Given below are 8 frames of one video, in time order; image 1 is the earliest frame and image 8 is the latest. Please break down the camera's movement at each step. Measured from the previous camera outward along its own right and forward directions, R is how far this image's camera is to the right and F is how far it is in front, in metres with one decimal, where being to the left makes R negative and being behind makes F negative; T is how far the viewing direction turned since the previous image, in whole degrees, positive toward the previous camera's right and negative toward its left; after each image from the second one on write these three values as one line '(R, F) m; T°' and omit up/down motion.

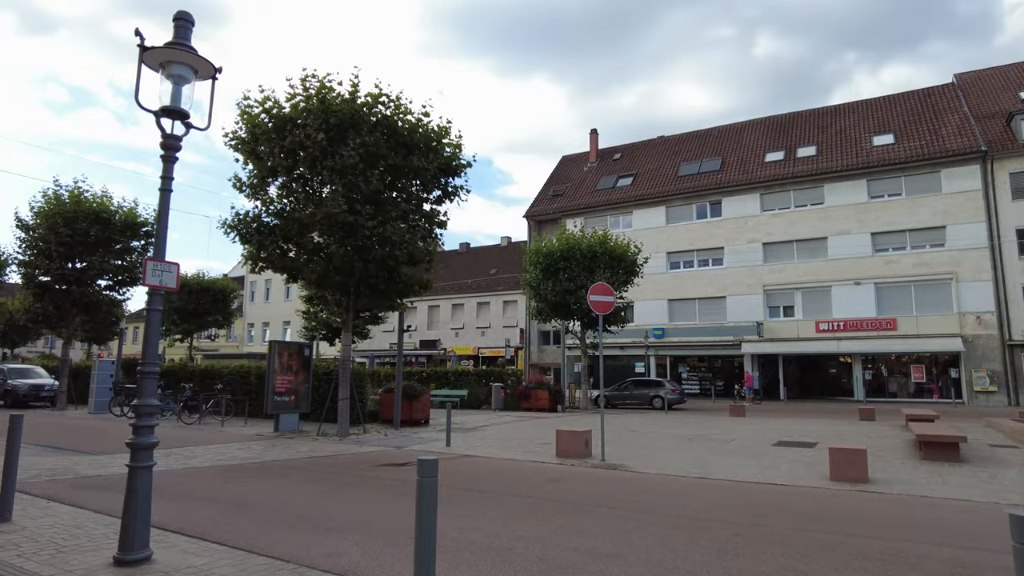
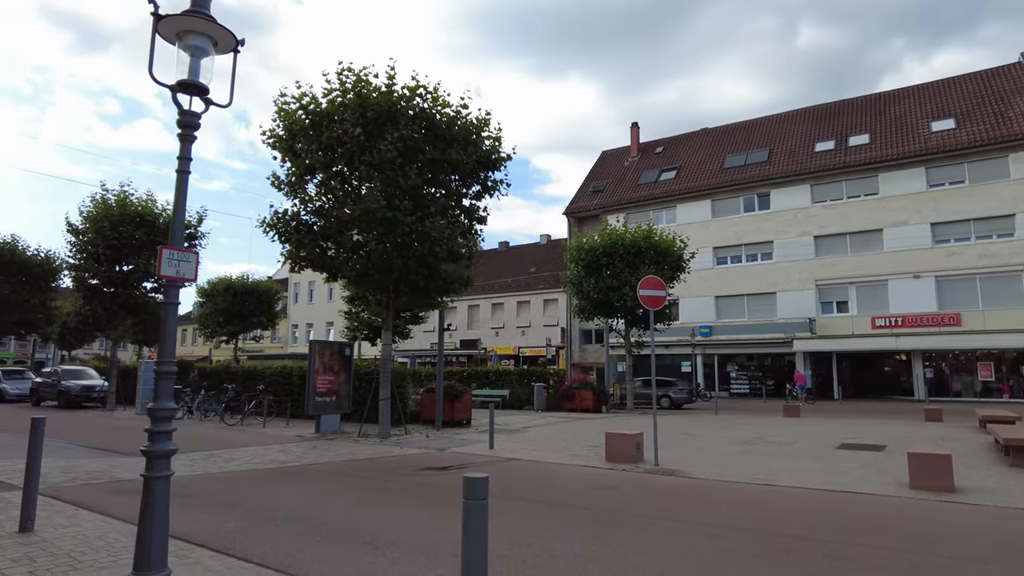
(-0.1, +0.5) m; -3°
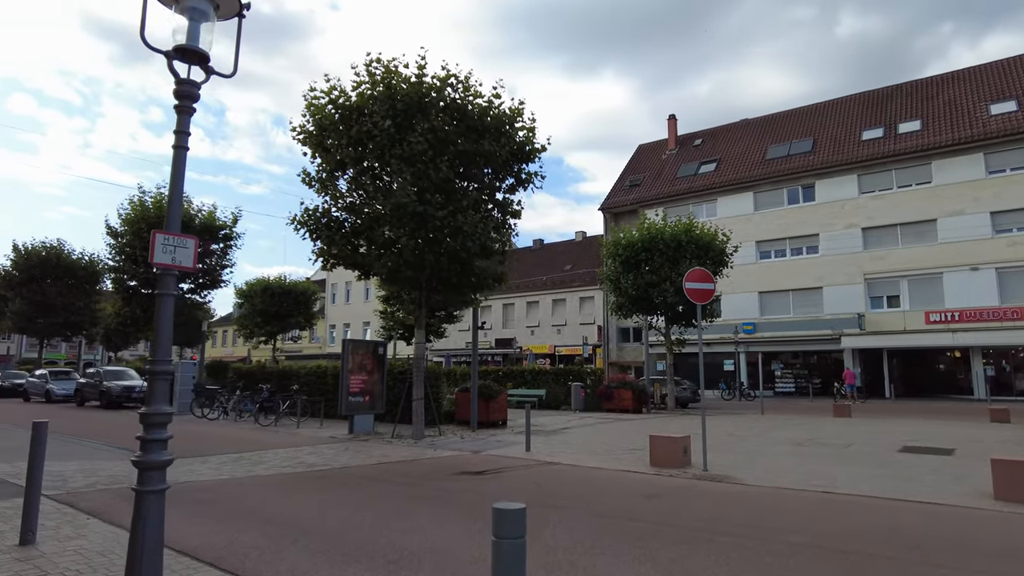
(0.0, +0.6) m; -3°
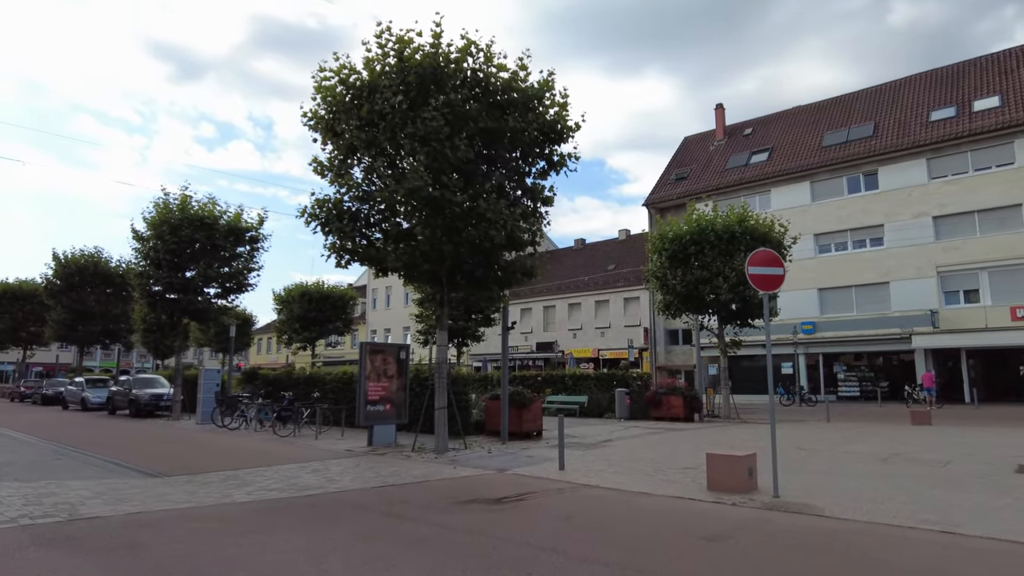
(+0.3, +1.6) m; -4°
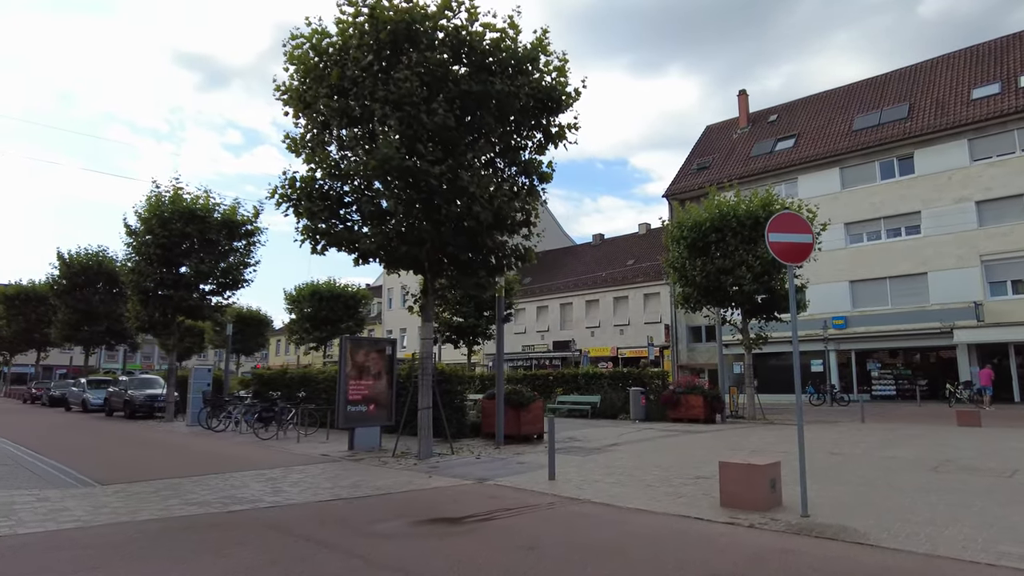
(+0.6, +1.5) m; -2°
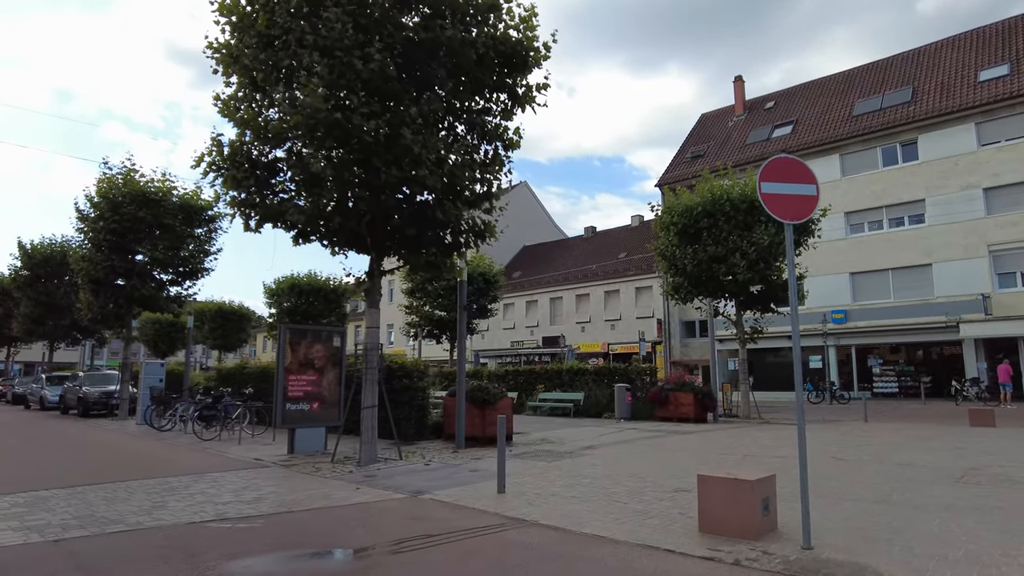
(+0.6, +1.5) m; 0°
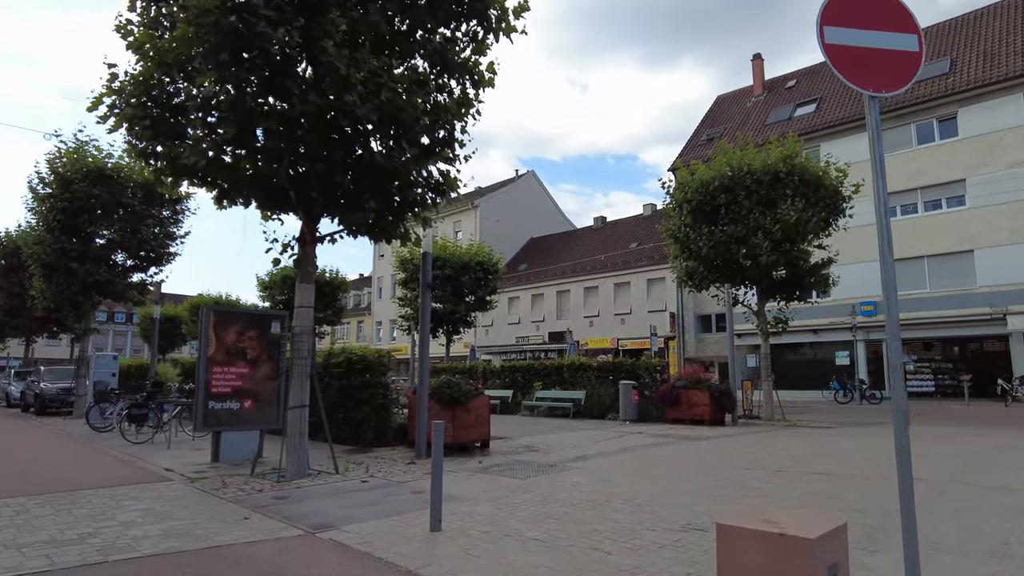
(+0.6, +2.2) m; -1°
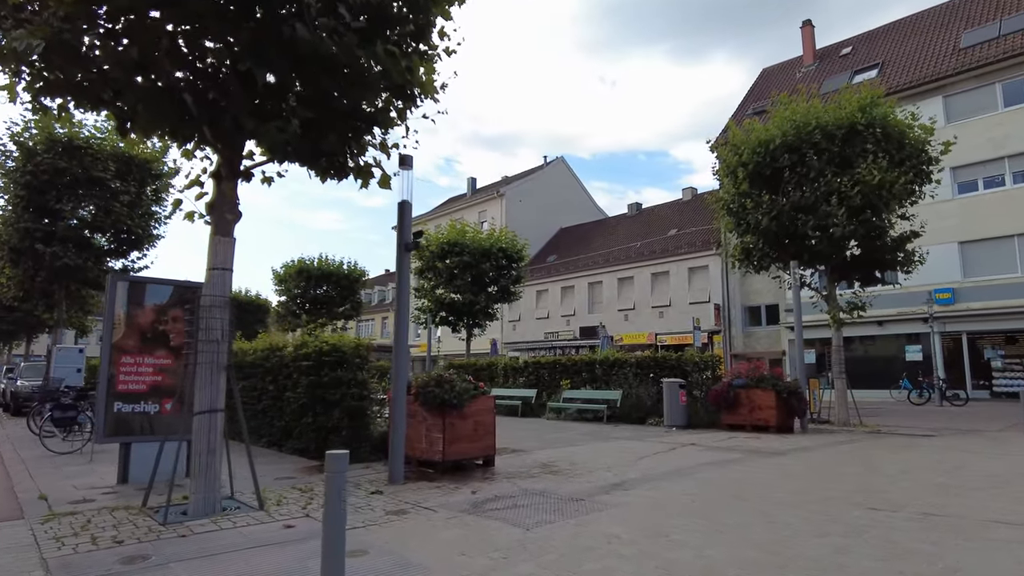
(+0.3, +2.7) m; -3°
